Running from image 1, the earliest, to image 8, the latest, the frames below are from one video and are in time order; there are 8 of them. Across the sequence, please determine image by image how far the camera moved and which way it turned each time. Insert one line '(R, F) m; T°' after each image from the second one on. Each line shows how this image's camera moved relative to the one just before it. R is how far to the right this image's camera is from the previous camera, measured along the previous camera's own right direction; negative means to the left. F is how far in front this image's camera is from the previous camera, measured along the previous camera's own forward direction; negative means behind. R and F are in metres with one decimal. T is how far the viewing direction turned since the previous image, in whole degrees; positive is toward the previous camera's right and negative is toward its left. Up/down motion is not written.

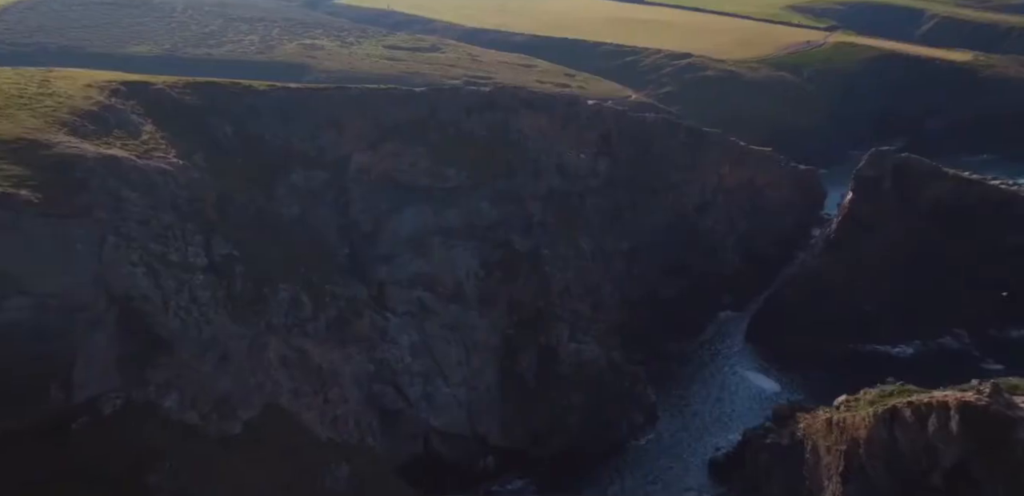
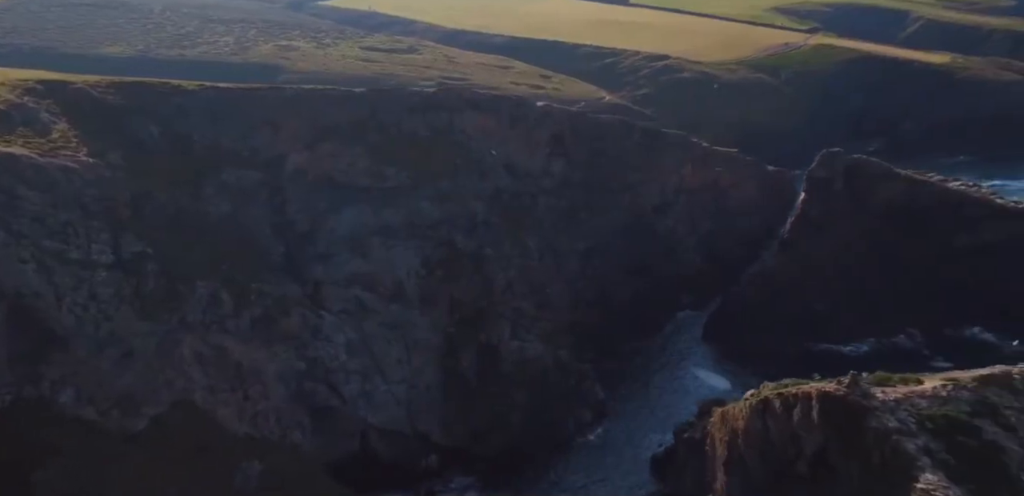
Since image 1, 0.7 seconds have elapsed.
(+1.7, -0.4) m; +1°
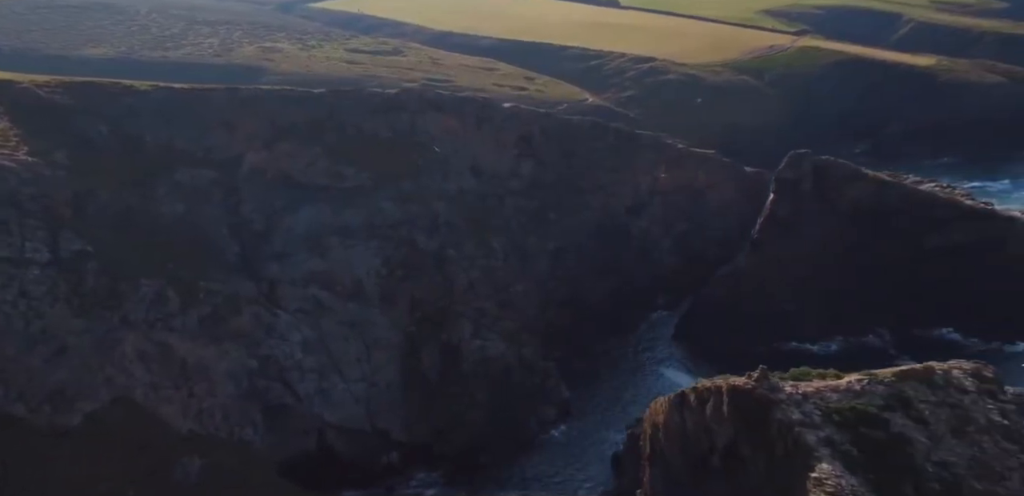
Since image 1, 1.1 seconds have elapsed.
(+1.2, -0.3) m; 0°
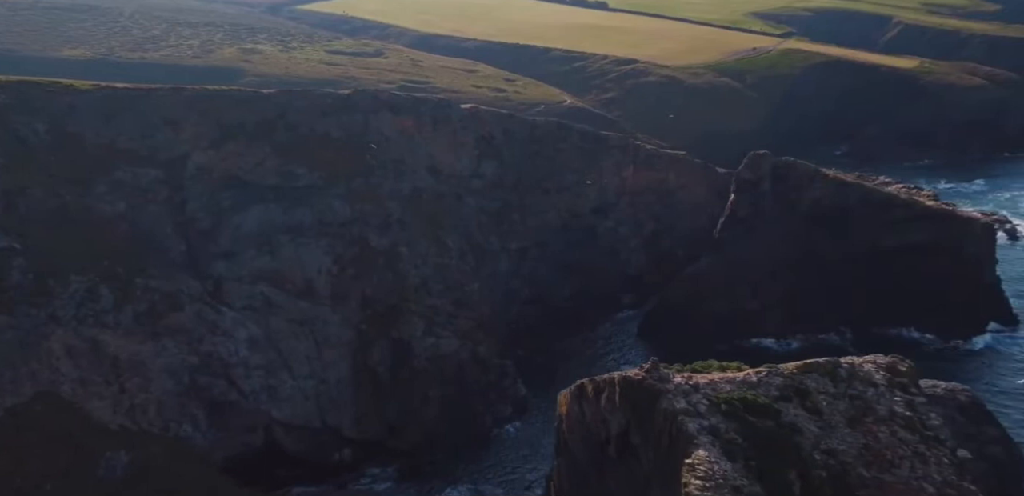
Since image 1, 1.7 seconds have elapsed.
(+1.5, -0.4) m; 0°
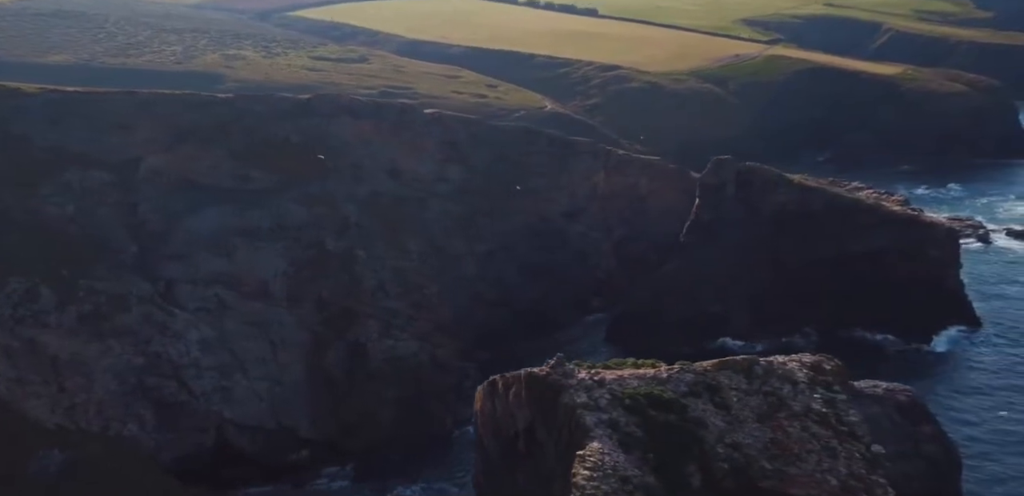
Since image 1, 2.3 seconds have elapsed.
(+1.4, -0.3) m; 0°
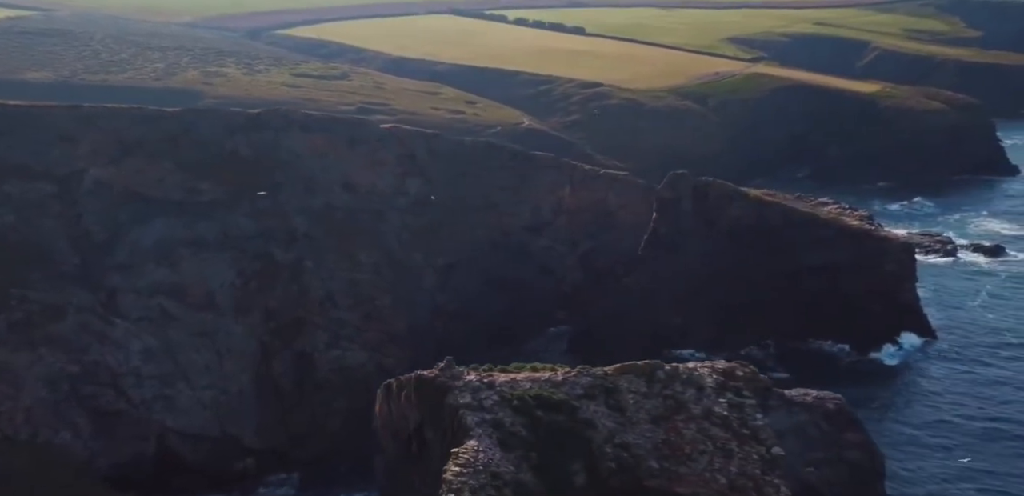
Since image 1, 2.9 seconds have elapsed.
(+1.7, -0.5) m; 0°
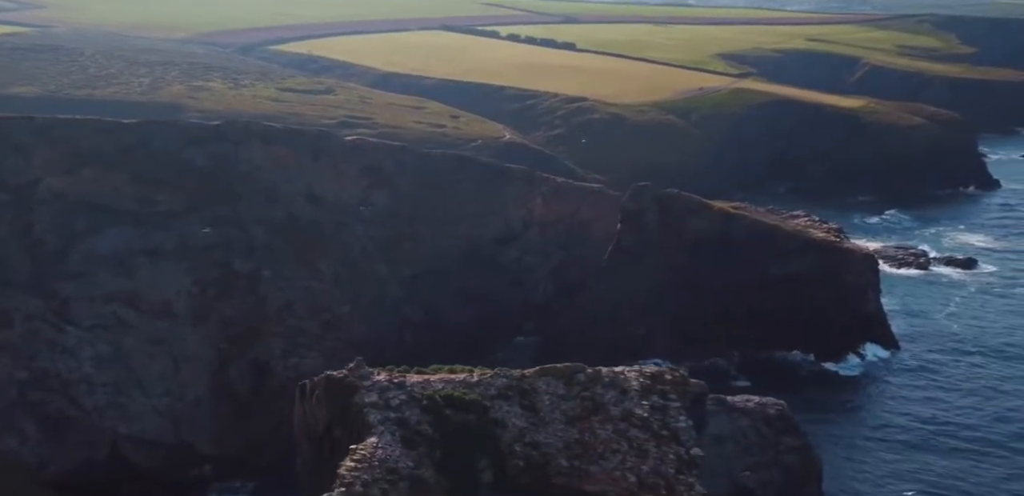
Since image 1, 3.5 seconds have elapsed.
(+1.4, -0.4) m; 0°
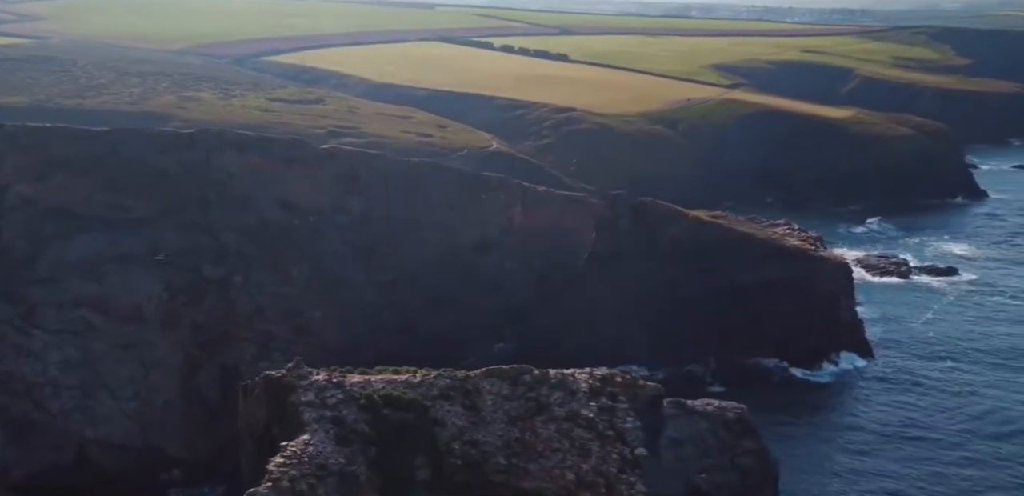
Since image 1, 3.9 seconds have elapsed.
(+1.0, -0.3) m; 0°
